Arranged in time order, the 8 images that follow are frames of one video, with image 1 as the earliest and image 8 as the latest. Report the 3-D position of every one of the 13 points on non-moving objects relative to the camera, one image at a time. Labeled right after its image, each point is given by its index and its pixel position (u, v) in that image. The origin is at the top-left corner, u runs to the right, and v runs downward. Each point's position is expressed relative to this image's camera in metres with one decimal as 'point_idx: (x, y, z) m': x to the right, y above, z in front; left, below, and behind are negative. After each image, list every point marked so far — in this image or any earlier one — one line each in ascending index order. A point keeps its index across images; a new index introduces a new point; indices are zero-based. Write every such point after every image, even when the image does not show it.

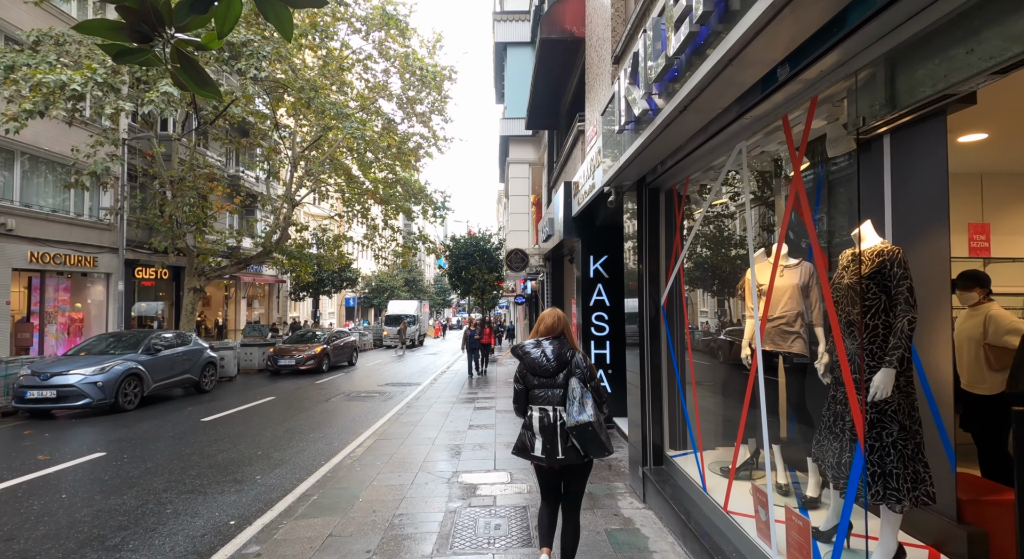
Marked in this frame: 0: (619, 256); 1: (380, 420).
0: (+1.6, +0.3, +8.5) m
1: (-2.4, -2.6, +10.5) m
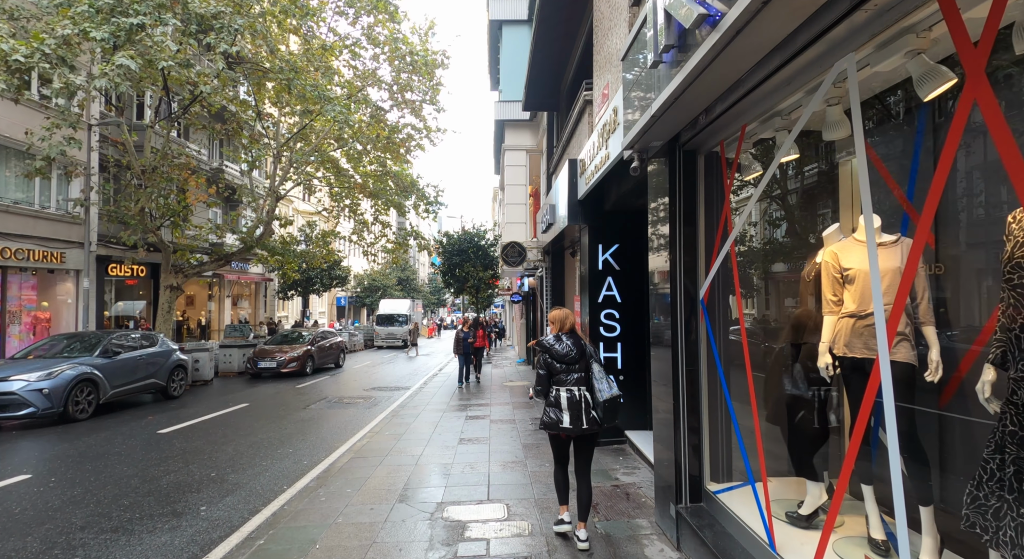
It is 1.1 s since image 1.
0: (+1.5, +0.5, +7.3) m
1: (-2.5, -2.5, +9.3) m
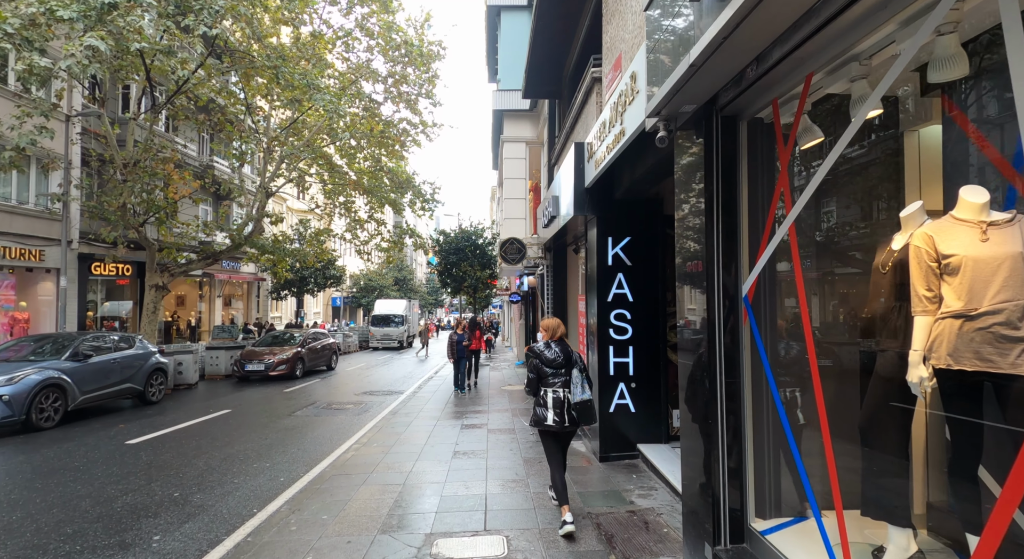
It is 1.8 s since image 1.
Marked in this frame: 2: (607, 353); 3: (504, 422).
0: (+1.5, +0.5, +6.6) m
1: (-2.5, -2.4, +8.6) m
2: (+1.1, -0.8, +6.5) m
3: (-0.1, -2.3, +9.0) m
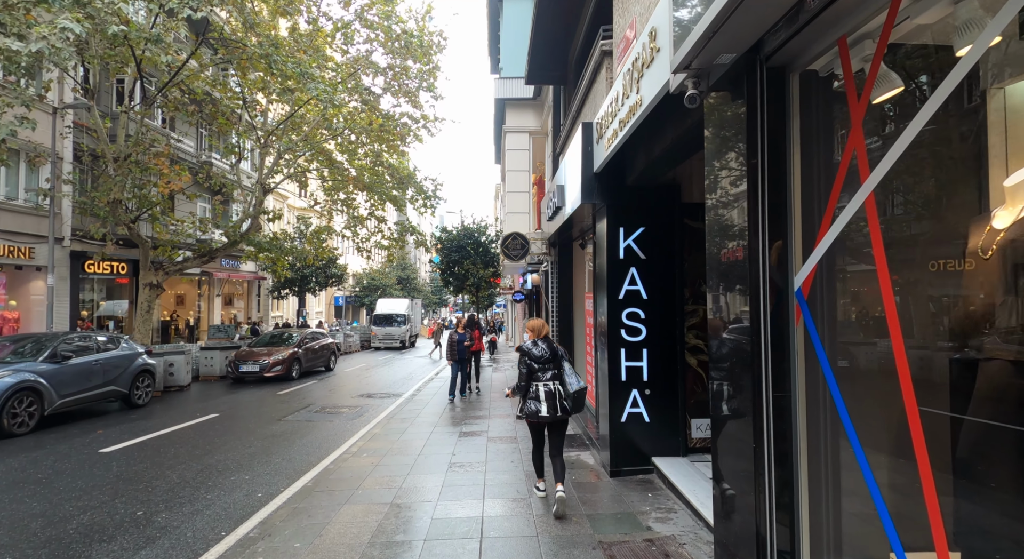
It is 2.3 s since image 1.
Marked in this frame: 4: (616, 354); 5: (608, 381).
0: (+1.6, +0.5, +6.0) m
1: (-2.5, -2.4, +7.9) m
2: (+1.1, -0.8, +5.9) m
3: (-0.1, -2.2, +8.4) m
4: (+1.1, -0.8, +5.9) m
5: (+1.0, -1.0, +5.9) m
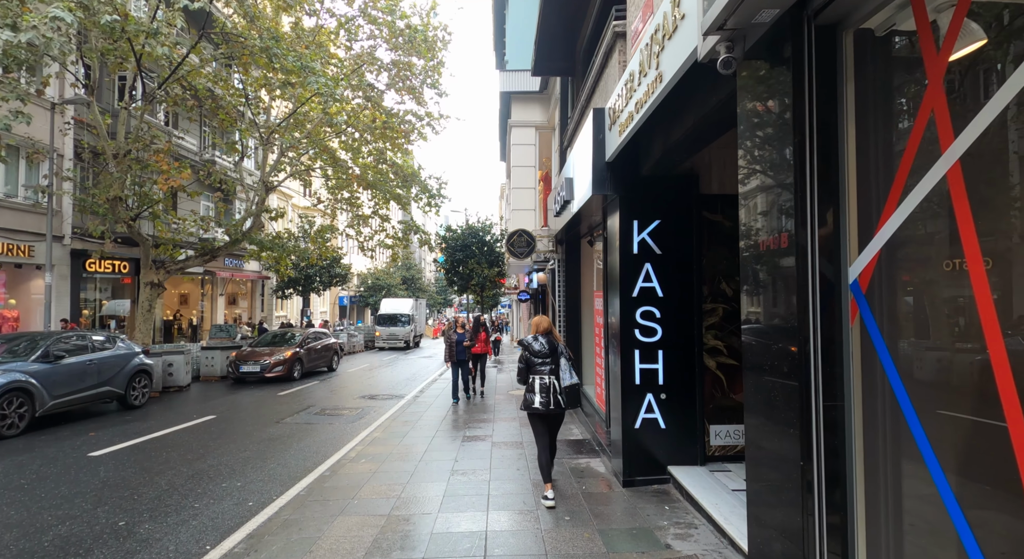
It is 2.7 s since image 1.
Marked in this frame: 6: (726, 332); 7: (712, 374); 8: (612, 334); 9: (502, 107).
0: (+1.6, +0.6, +5.6) m
1: (-2.4, -2.3, +7.6) m
2: (+1.1, -0.8, +5.5) m
3: (0.0, -2.2, +8.1) m
4: (+1.1, -0.7, +5.5) m
5: (+1.1, -1.0, +5.5) m
6: (+2.1, -0.5, +5.7) m
7: (+2.0, -0.9, +5.7) m
8: (+1.0, -0.6, +5.9) m
9: (-0.3, +4.7, +15.7) m
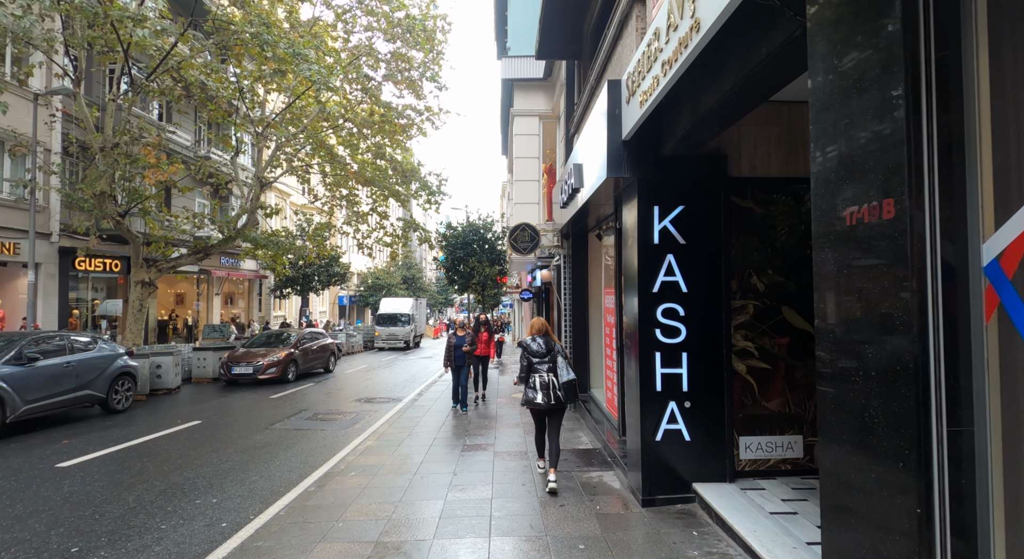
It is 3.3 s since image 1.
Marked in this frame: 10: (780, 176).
0: (+1.7, +0.6, +5.0) m
1: (-2.3, -2.3, +7.0) m
2: (+1.2, -0.7, +4.9) m
3: (0.0, -2.1, +7.4) m
4: (+1.2, -0.7, +4.9) m
5: (+1.1, -1.0, +4.9) m
6: (+2.2, -0.5, +5.1) m
7: (+2.0, -0.9, +5.0) m
8: (+1.1, -0.5, +5.3) m
9: (-0.2, +4.8, +15.1) m
10: (+2.4, +0.9, +5.2) m
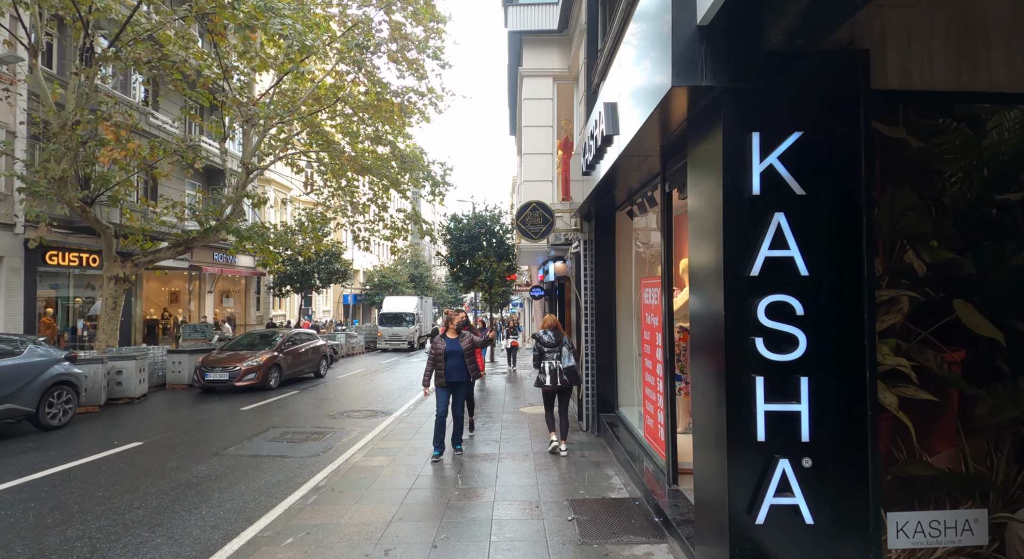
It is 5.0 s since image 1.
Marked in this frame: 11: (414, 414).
0: (+1.7, +0.8, +3.0) m
1: (-2.3, -2.1, +5.1) m
2: (+1.2, -0.6, +2.9) m
3: (+0.1, -2.0, +5.5) m
4: (+1.2, -0.6, +2.9) m
5: (+1.1, -0.8, +2.9) m
6: (+2.2, -0.3, +3.1) m
7: (+2.0, -0.7, +3.1) m
8: (+1.1, -0.4, +3.4) m
9: (0.0, +4.9, +13.2) m
10: (+2.4, +1.1, +3.2) m
11: (-1.9, -2.6, +11.1) m
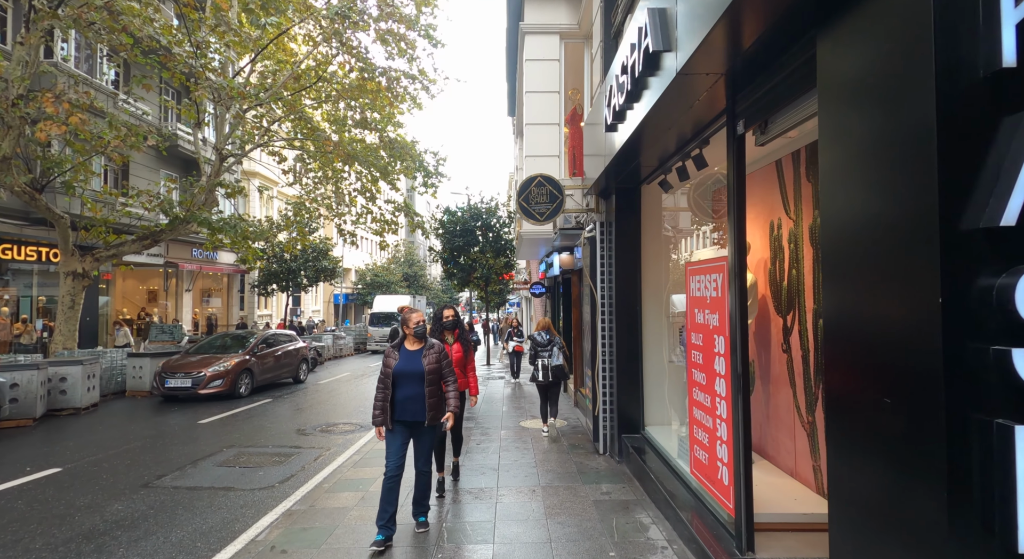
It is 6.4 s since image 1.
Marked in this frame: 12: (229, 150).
0: (+1.7, +0.9, +1.6) m
1: (-2.2, -2.0, +3.7) m
2: (+1.3, -0.4, +1.5) m
3: (+0.1, -1.9, +4.1) m
4: (+1.2, -0.4, +1.5) m
5: (+1.2, -0.7, +1.5) m
6: (+2.2, -0.2, +1.7) m
7: (+2.1, -0.6, +1.6) m
8: (+1.2, -0.3, +1.9) m
9: (0.0, +5.0, +11.7) m
10: (+2.5, +1.2, +1.8) m
11: (-2.0, -2.5, +9.6) m
12: (-8.9, +4.1, +17.9) m
